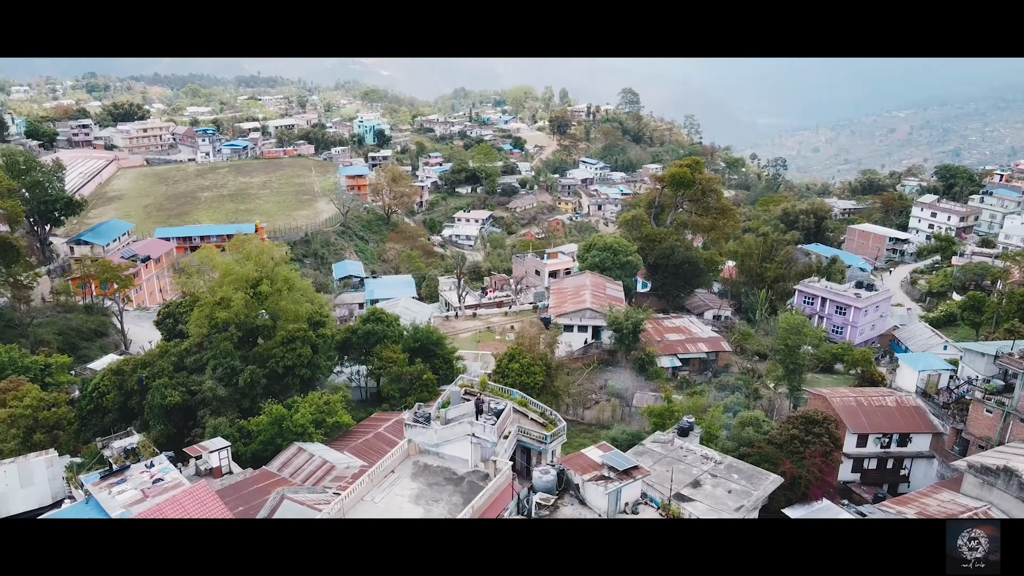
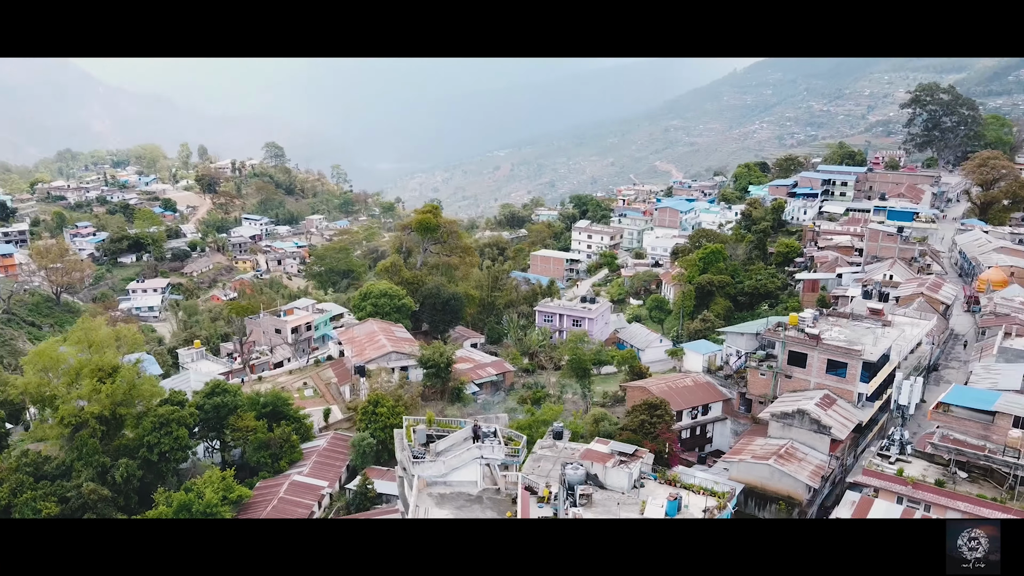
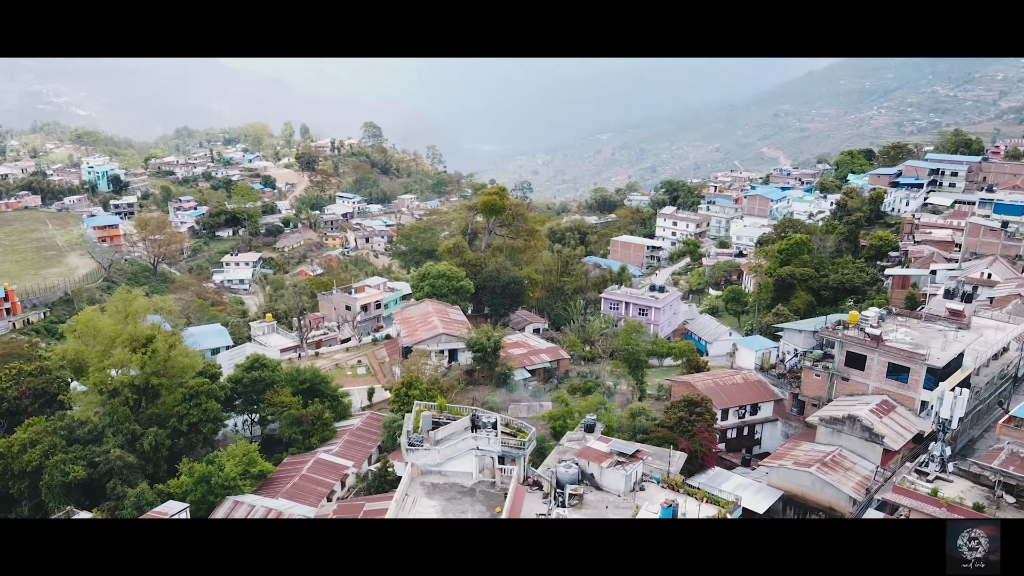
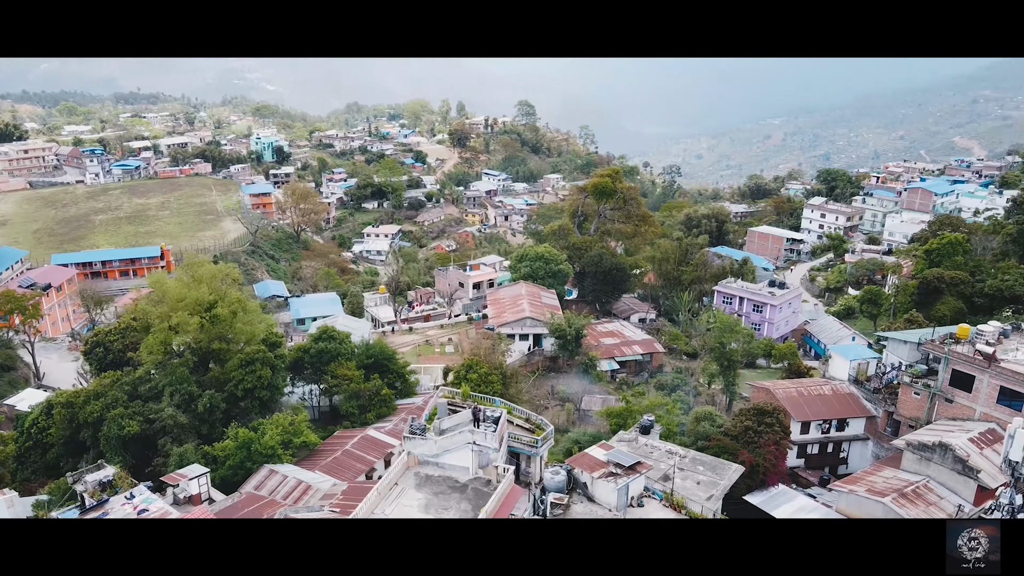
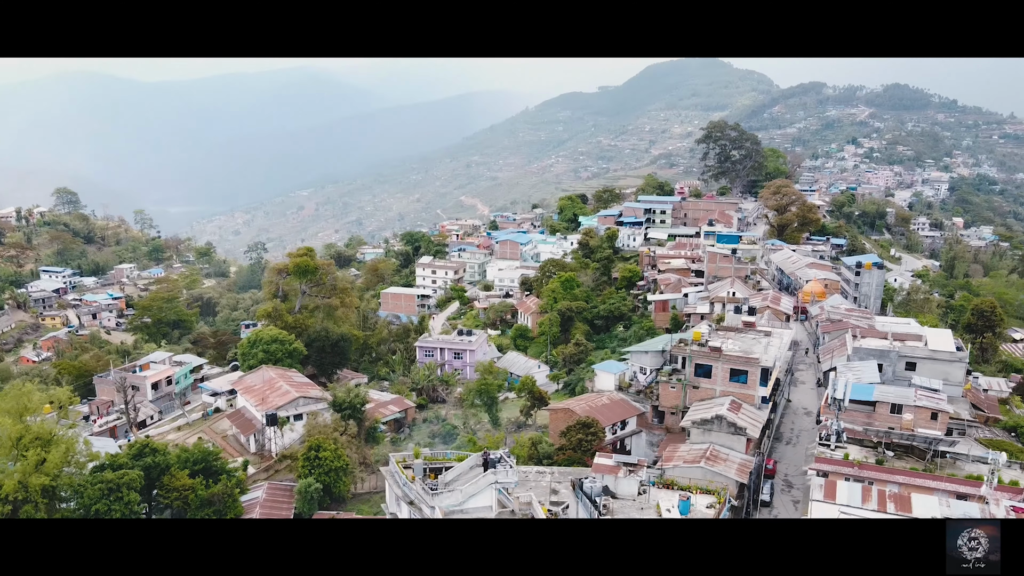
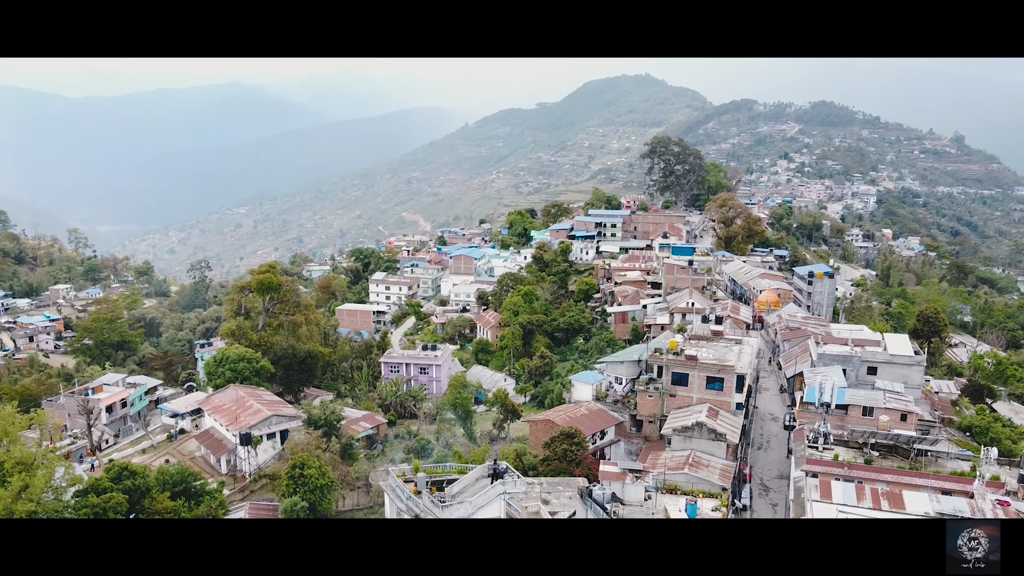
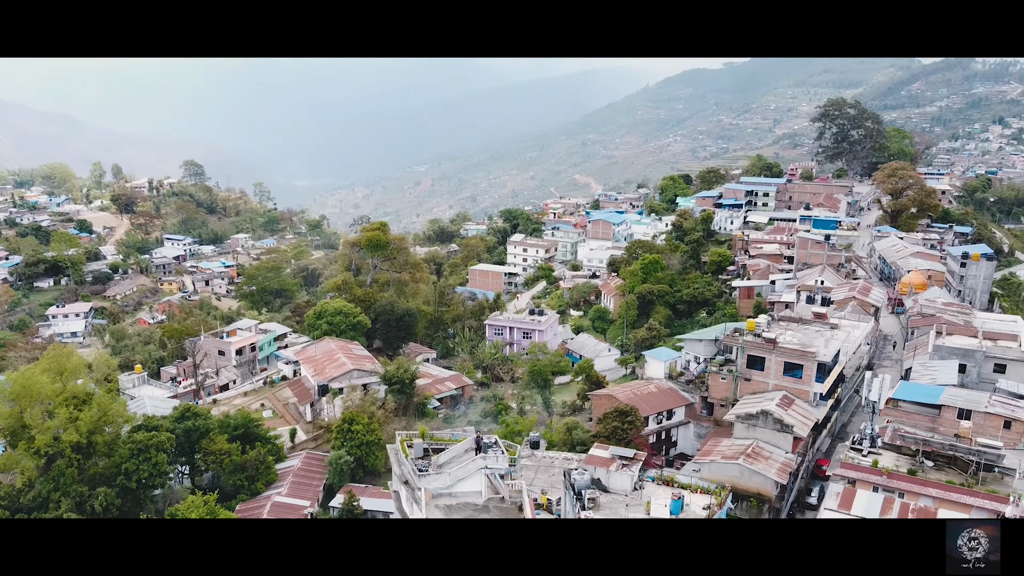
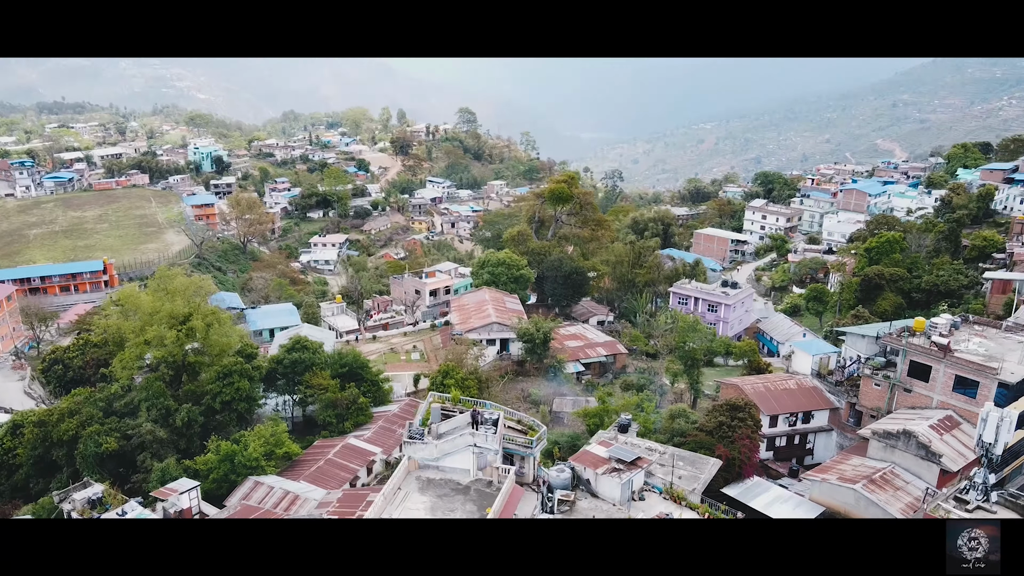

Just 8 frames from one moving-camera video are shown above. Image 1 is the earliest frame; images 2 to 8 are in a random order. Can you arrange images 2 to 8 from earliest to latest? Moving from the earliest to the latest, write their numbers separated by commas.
4, 8, 3, 2, 7, 5, 6
